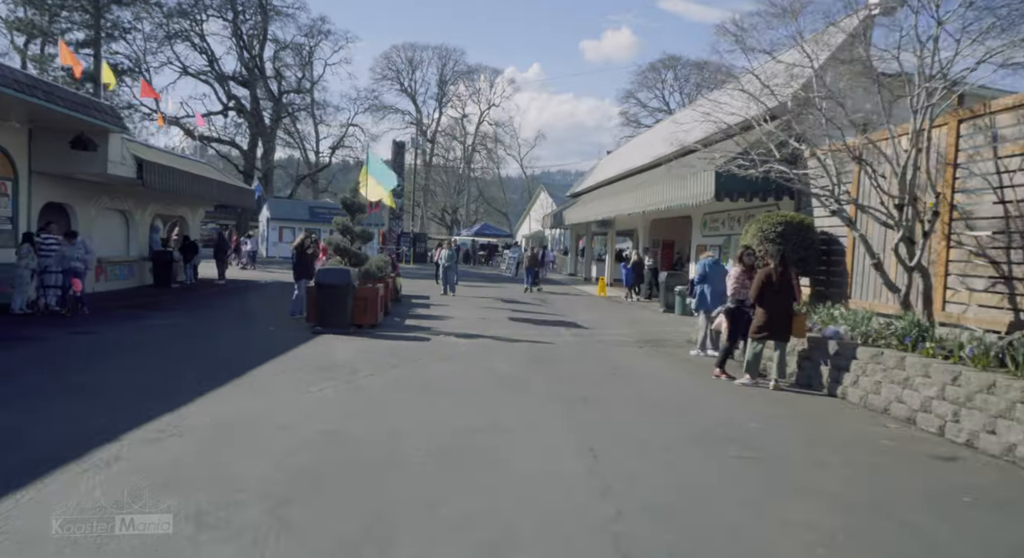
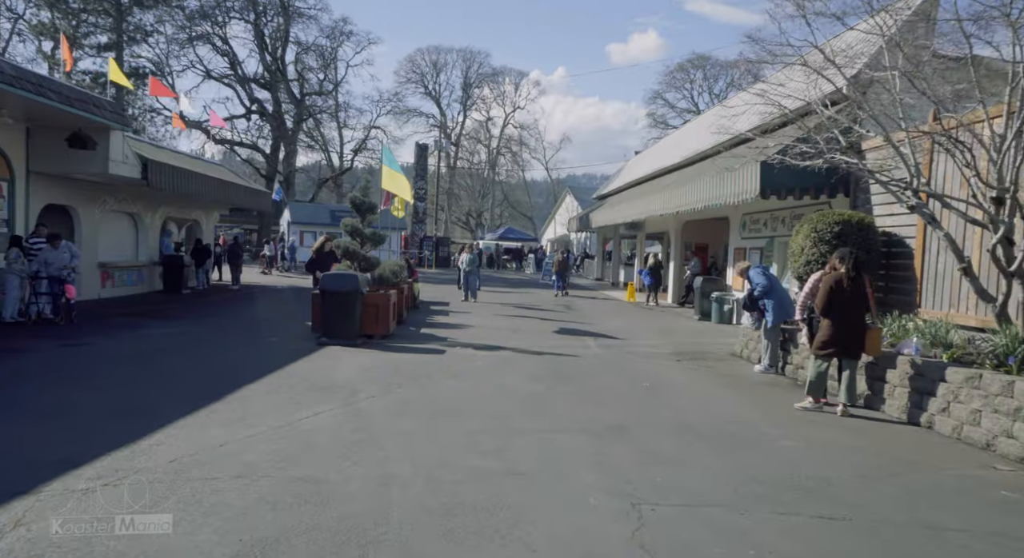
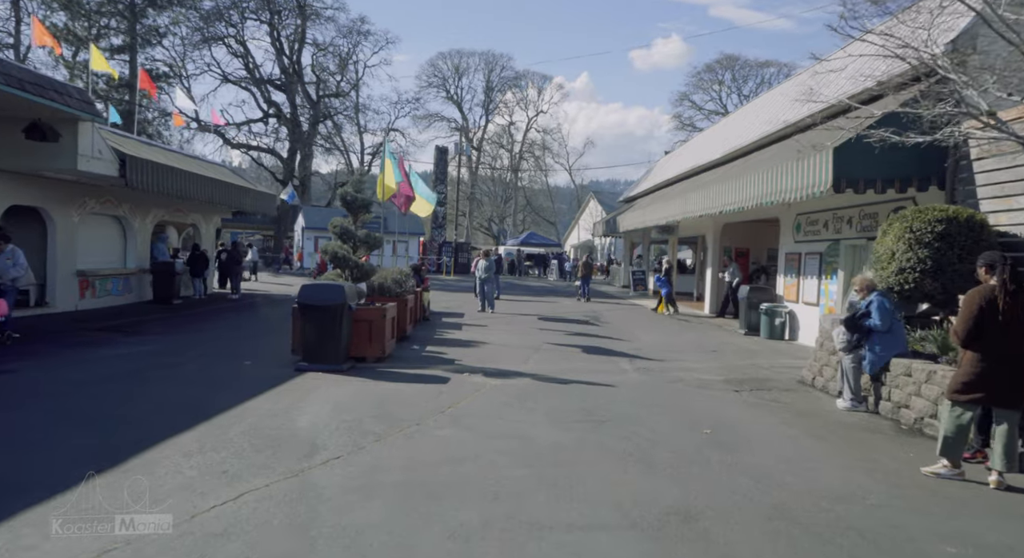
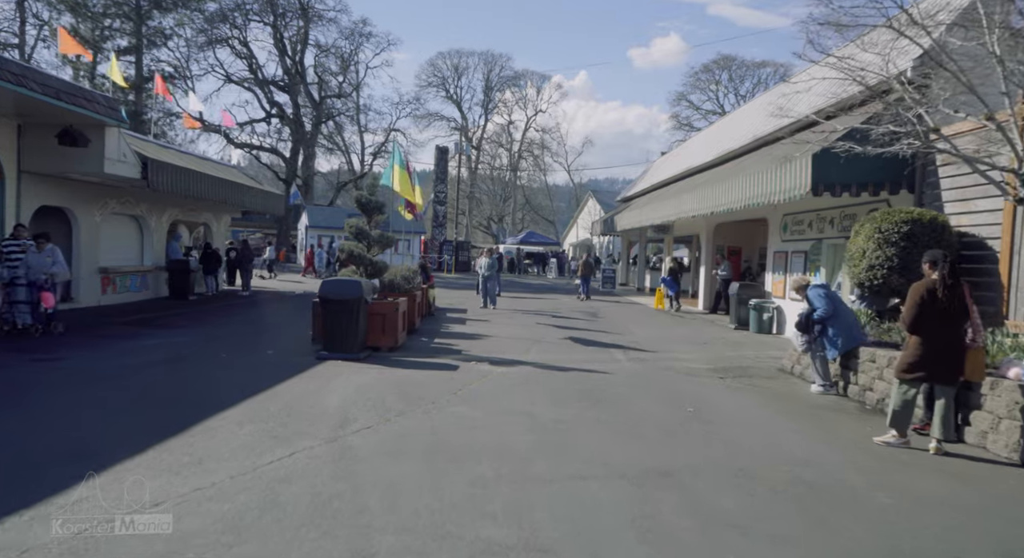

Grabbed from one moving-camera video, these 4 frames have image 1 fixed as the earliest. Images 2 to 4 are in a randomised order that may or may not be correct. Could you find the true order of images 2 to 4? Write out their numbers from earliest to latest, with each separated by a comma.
2, 4, 3
